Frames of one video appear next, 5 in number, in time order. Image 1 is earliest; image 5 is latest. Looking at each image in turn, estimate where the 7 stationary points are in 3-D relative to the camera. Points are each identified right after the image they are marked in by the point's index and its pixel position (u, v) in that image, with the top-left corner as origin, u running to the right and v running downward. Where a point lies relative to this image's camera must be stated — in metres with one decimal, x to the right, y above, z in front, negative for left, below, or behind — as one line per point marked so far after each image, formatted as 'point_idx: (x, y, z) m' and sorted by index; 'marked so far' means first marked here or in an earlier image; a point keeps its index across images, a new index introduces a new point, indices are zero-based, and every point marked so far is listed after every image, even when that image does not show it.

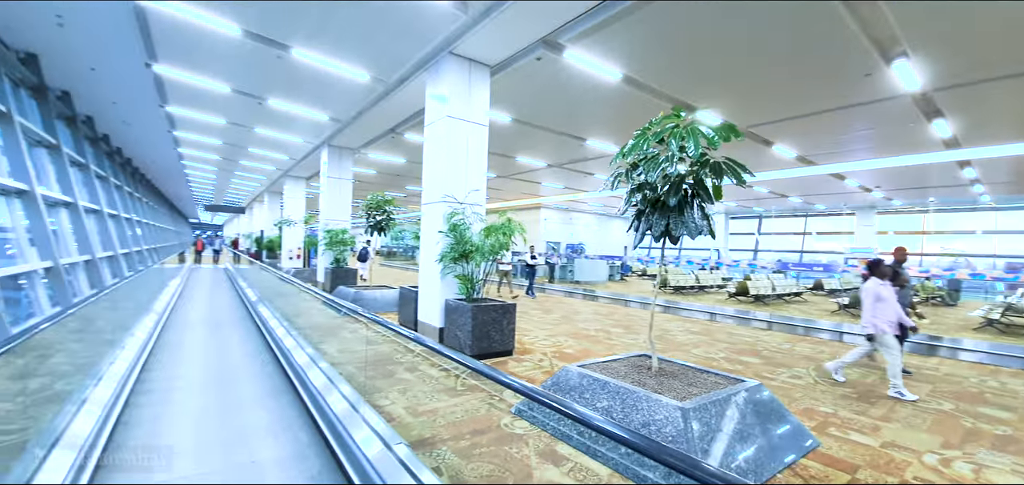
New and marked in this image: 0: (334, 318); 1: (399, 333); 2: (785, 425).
0: (-1.6, -0.7, +3.8) m
1: (-0.6, -0.6, +2.4) m
2: (+1.5, -1.0, +2.3) m
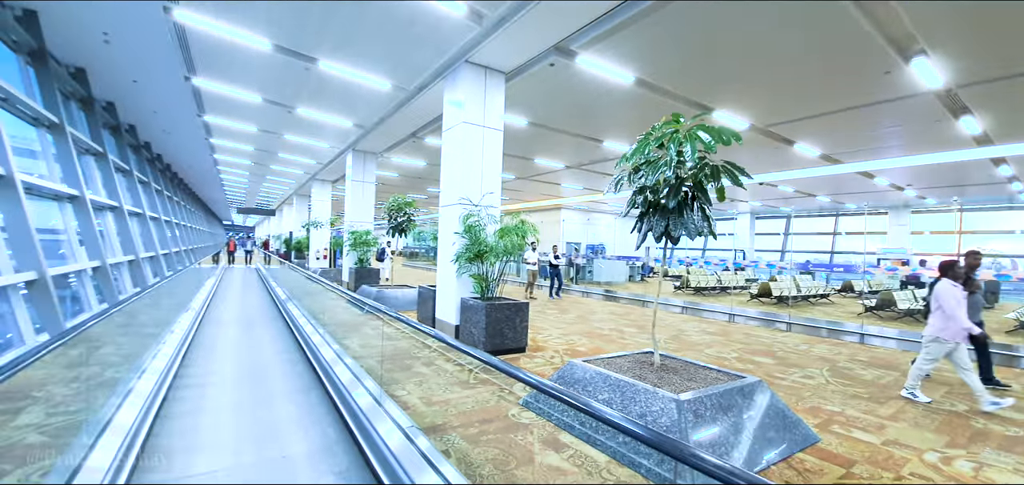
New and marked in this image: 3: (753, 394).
0: (-1.5, -0.7, +4.1) m
1: (-0.5, -0.6, +2.6) m
2: (+1.5, -1.0, +2.4) m
3: (+1.3, -0.9, +2.4) m
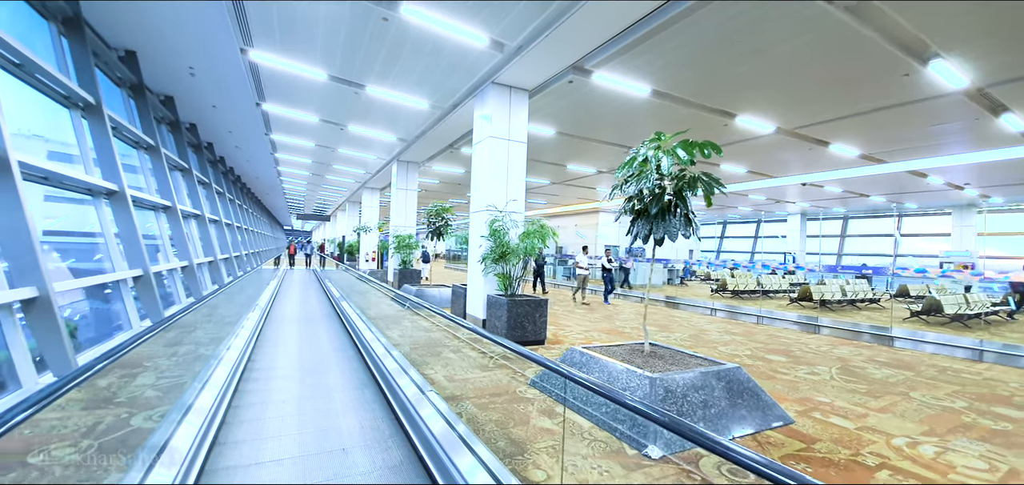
0: (-1.3, -0.7, +4.7) m
1: (-0.5, -0.6, +3.1) m
2: (+1.5, -1.0, +2.7) m
3: (+1.4, -0.9, +2.7) m
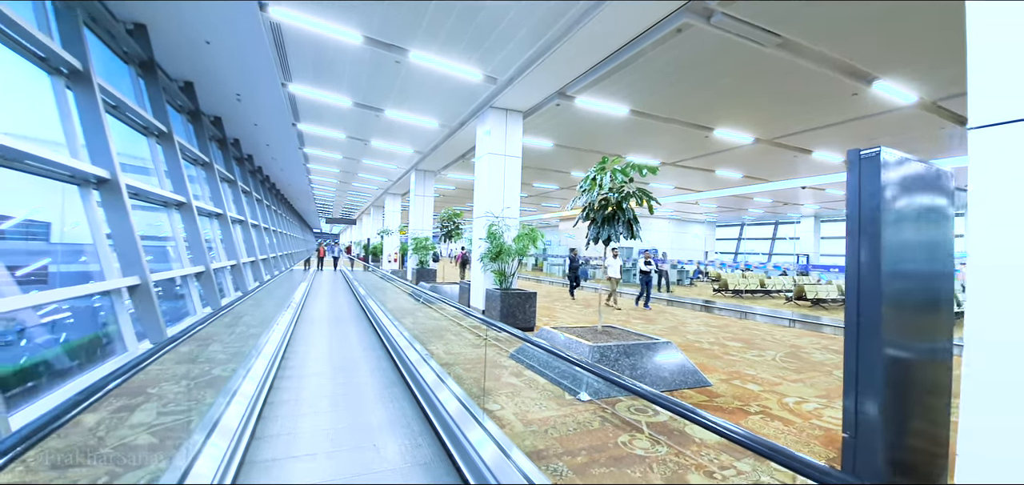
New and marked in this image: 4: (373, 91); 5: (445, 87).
0: (-1.3, -0.8, +5.5) m
1: (-0.6, -0.6, +4.0) m
2: (+1.4, -1.0, +3.4) m
3: (+1.2, -0.9, +3.4) m
4: (-1.9, +2.1, +5.8) m
5: (-0.9, +2.0, +5.5) m
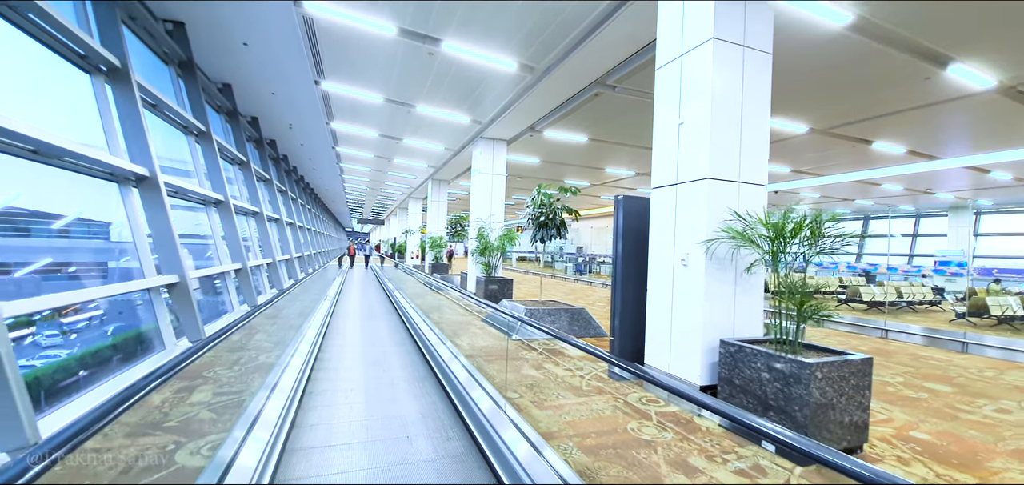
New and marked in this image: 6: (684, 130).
0: (-1.6, -0.7, +7.4) m
1: (-1.0, -0.6, +5.8) m
2: (+0.9, -1.0, +5.1) m
3: (+0.7, -0.9, +5.2) m
4: (-2.2, +2.1, +7.8) m
5: (-1.2, +2.1, +7.4) m
6: (+1.2, +0.8, +2.9) m
